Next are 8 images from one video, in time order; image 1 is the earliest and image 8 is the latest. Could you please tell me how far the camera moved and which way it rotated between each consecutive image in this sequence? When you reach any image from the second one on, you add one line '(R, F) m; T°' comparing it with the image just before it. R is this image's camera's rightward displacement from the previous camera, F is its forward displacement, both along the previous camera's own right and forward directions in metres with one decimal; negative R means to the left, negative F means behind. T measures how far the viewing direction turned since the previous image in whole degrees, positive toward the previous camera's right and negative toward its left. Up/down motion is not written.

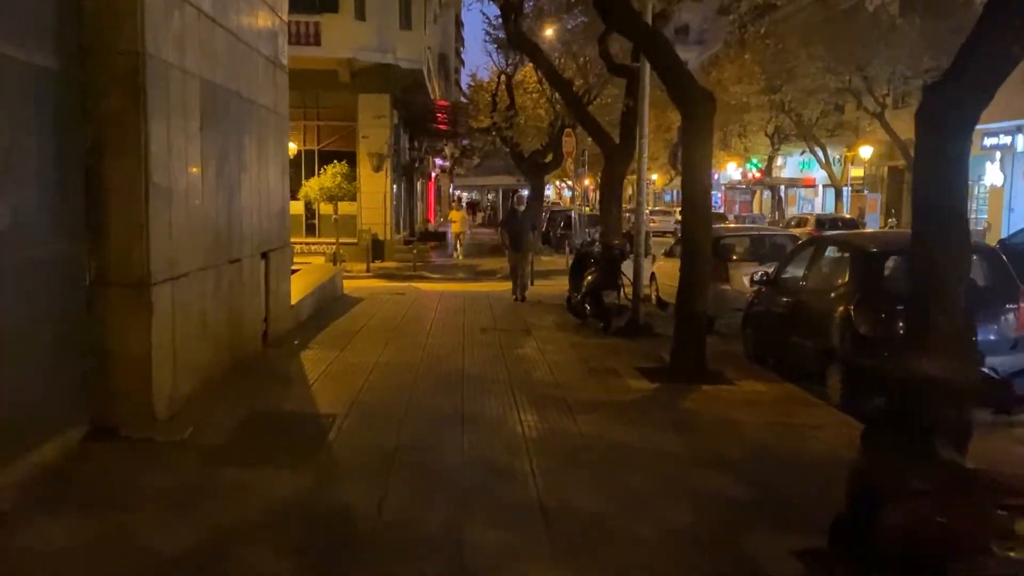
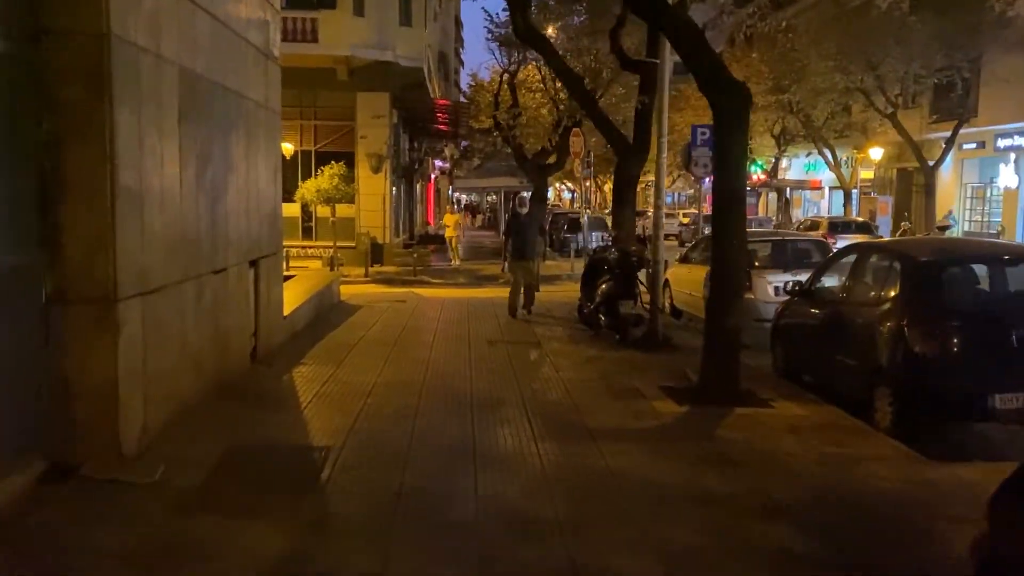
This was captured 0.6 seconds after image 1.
(-0.2, +0.9) m; 0°
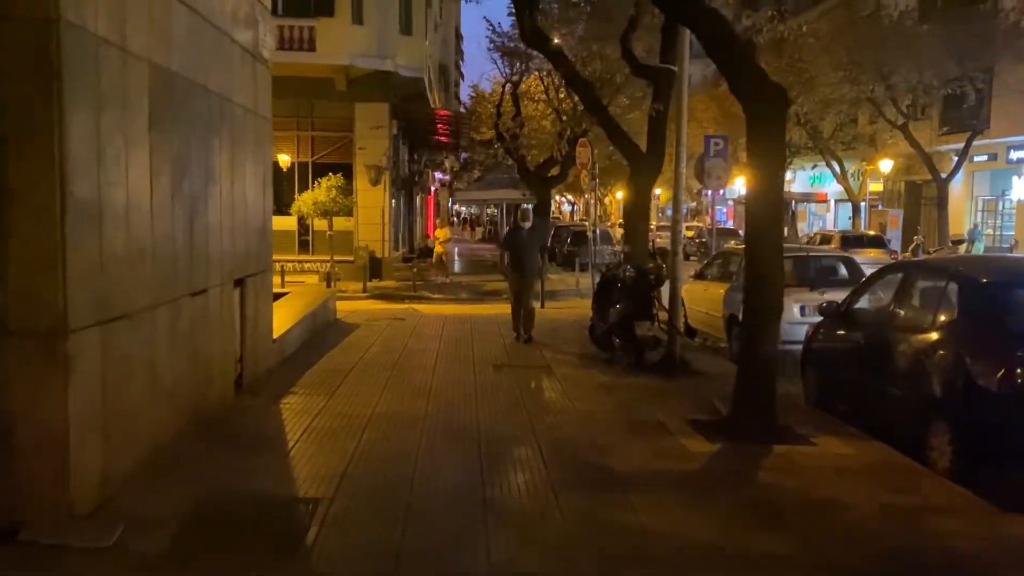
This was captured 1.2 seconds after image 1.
(-0.1, +0.9) m; 0°
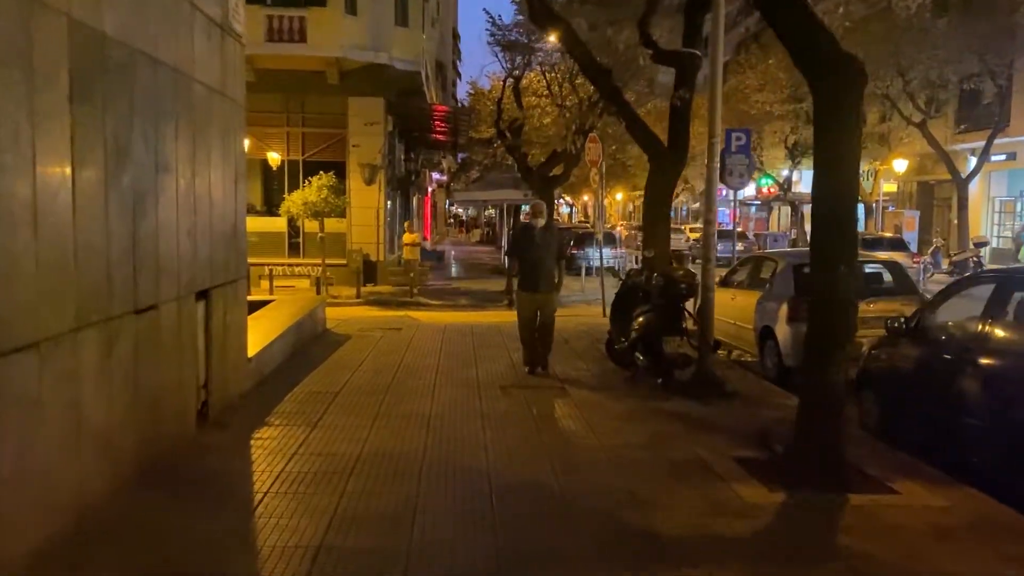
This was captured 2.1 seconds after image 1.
(-0.2, +1.4) m; 0°
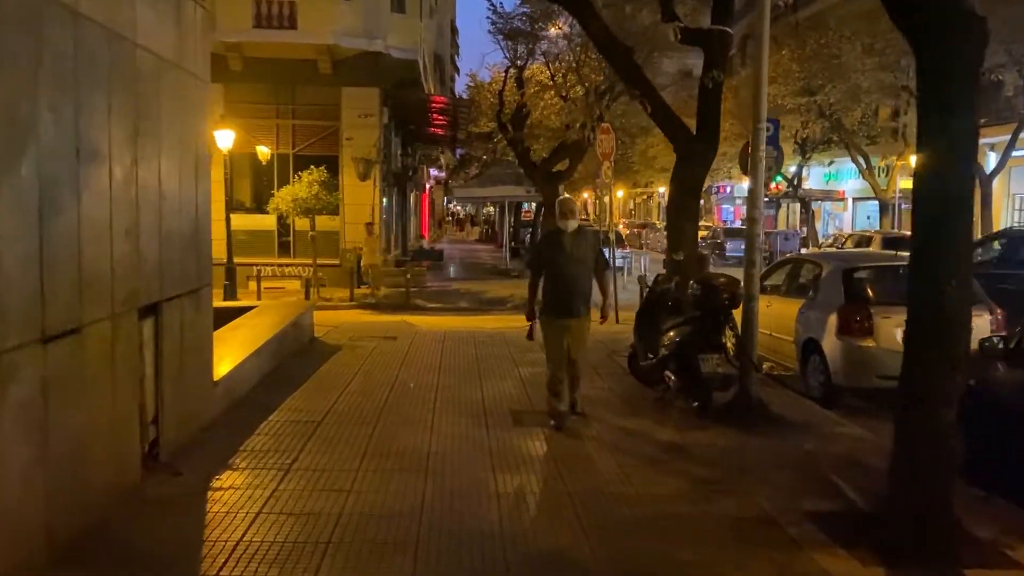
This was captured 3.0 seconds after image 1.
(-0.1, +1.4) m; 0°
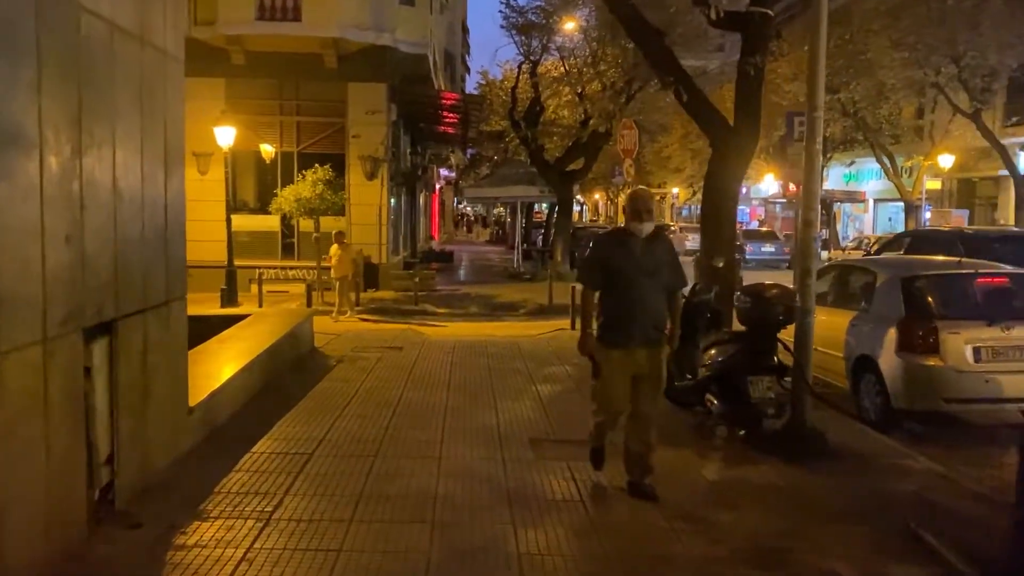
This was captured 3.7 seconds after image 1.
(-0.1, +1.1) m; -1°
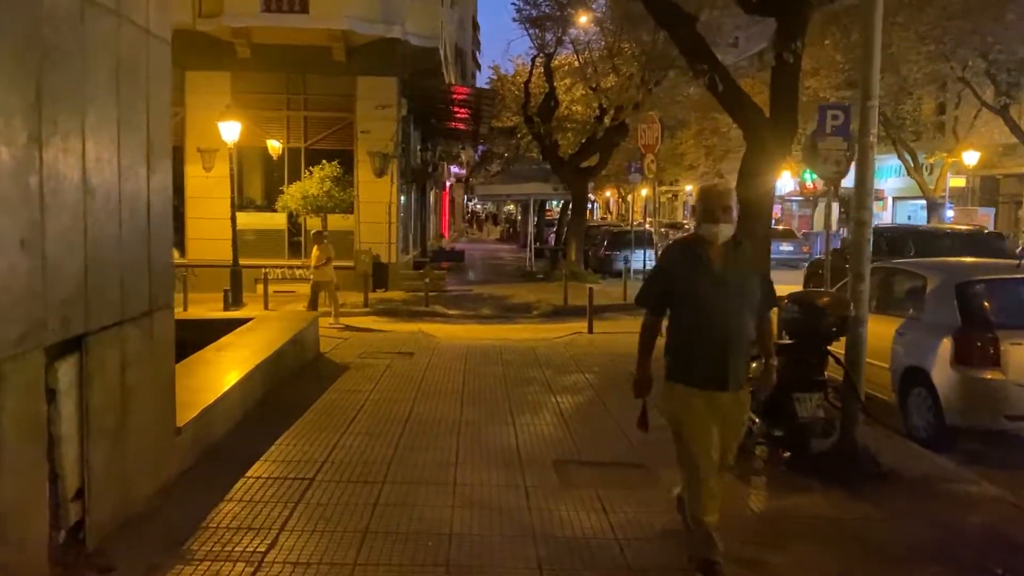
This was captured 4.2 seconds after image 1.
(-0.1, +0.7) m; -1°
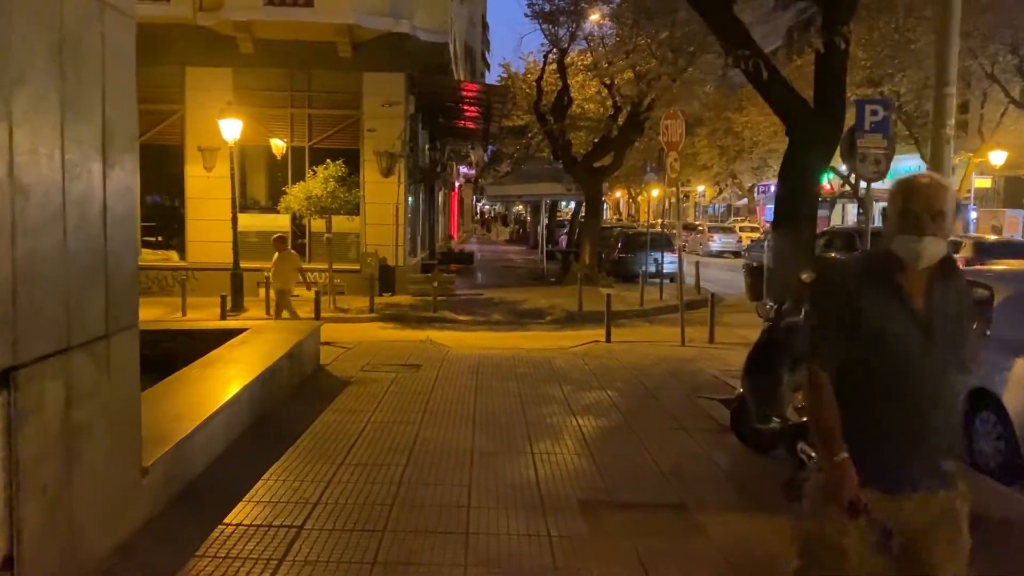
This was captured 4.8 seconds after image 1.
(-0.1, +0.9) m; -1°
